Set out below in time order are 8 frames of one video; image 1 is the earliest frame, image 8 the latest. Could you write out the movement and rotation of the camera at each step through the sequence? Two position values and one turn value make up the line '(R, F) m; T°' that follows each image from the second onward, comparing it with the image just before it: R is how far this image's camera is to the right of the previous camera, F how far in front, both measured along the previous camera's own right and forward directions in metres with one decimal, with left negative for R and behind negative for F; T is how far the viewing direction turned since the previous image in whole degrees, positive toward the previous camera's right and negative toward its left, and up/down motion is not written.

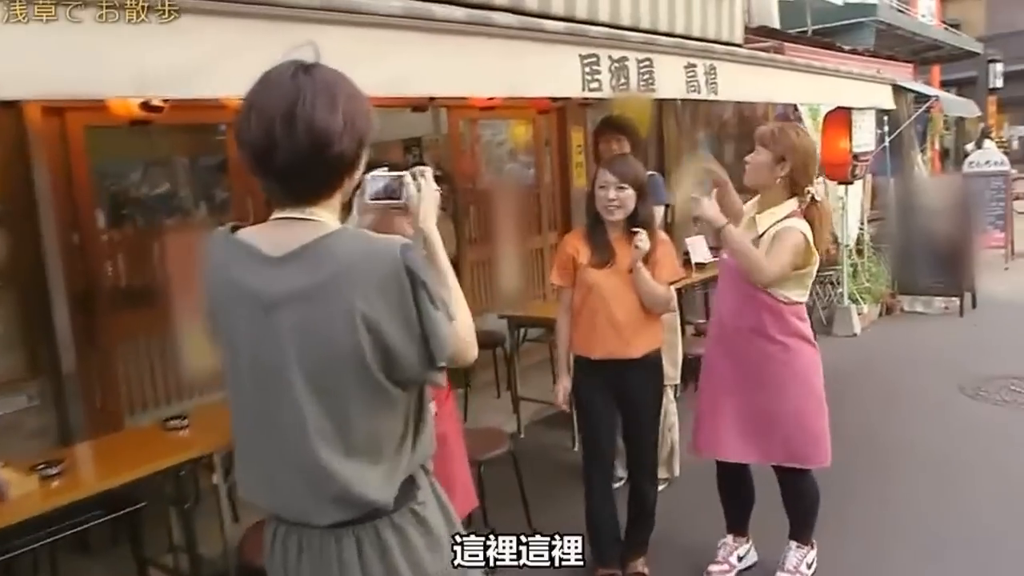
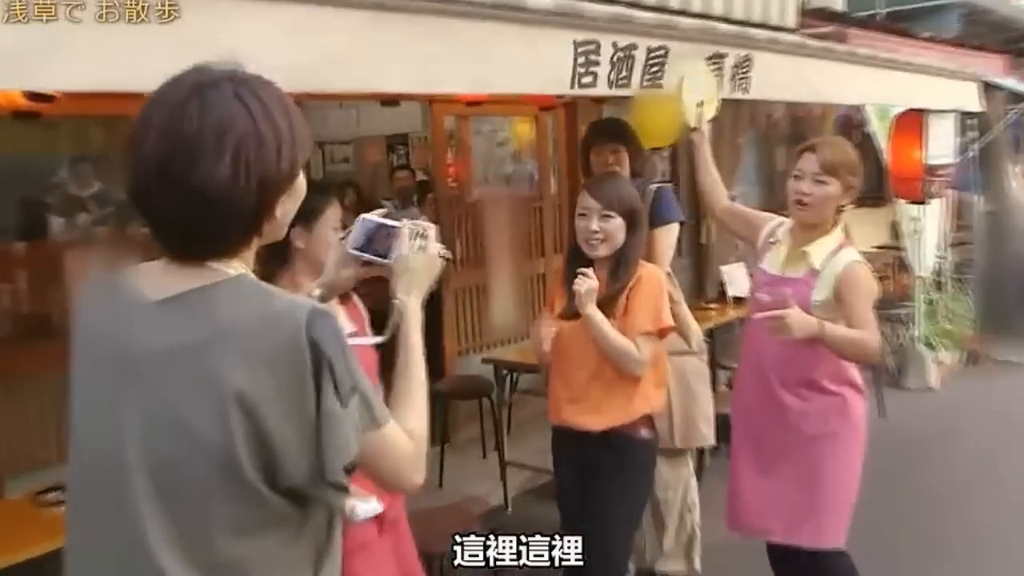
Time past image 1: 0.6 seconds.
(+0.3, +1.0) m; -4°
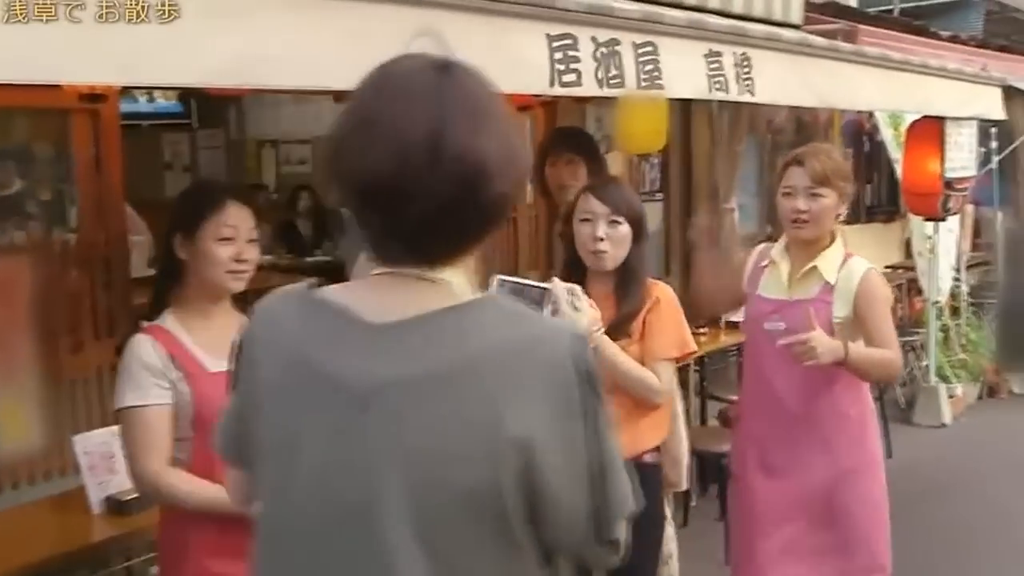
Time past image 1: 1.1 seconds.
(+0.1, +0.5) m; 0°
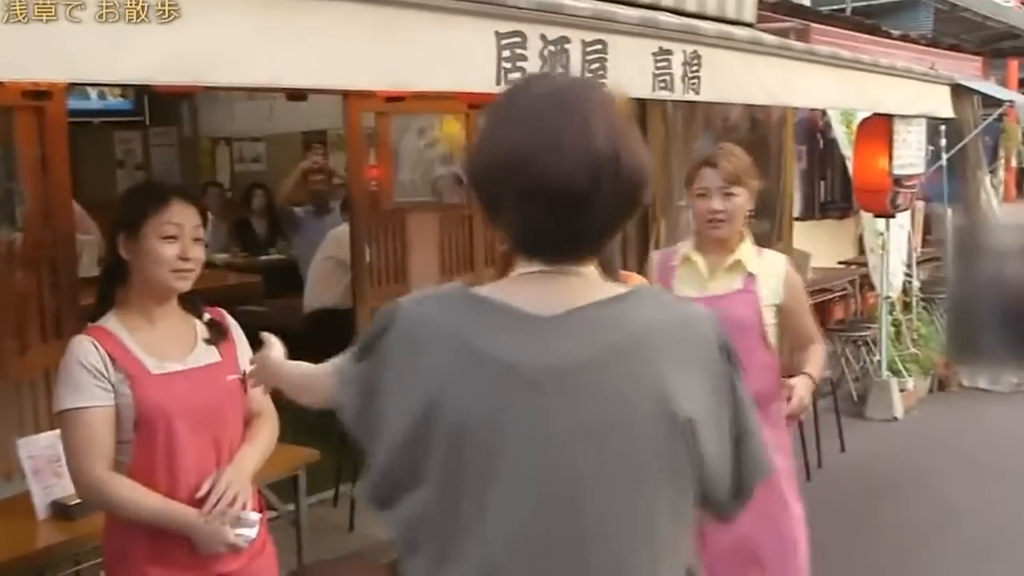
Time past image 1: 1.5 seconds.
(0.0, 0.0) m; +2°
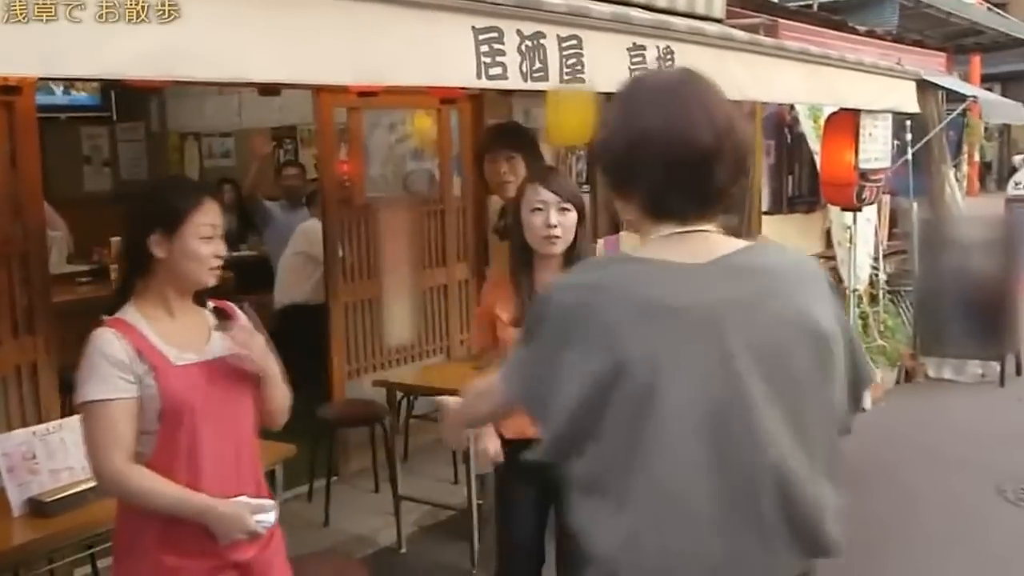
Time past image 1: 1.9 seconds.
(0.0, 0.0) m; +2°
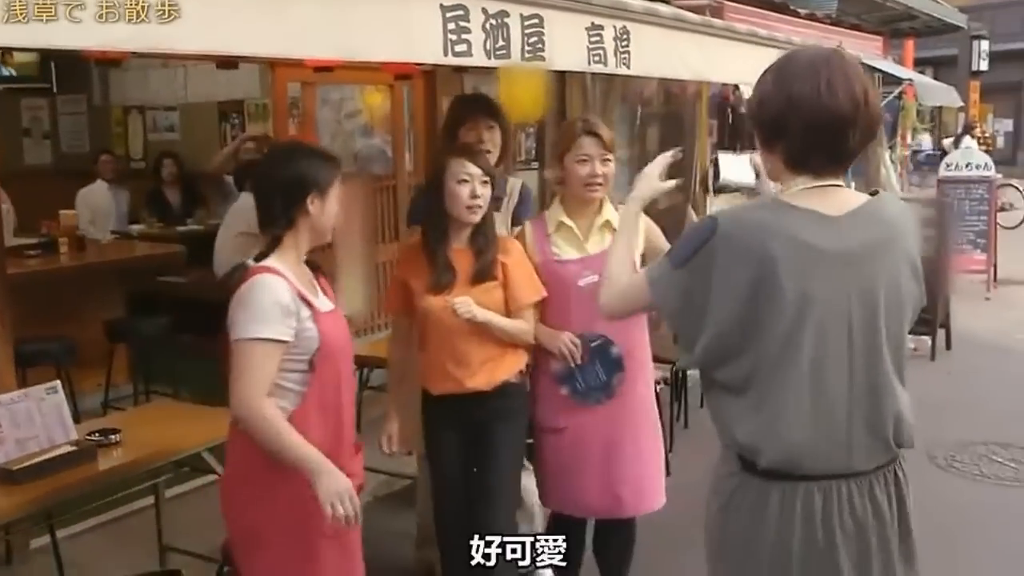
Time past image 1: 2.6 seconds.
(-0.1, -0.1) m; +3°
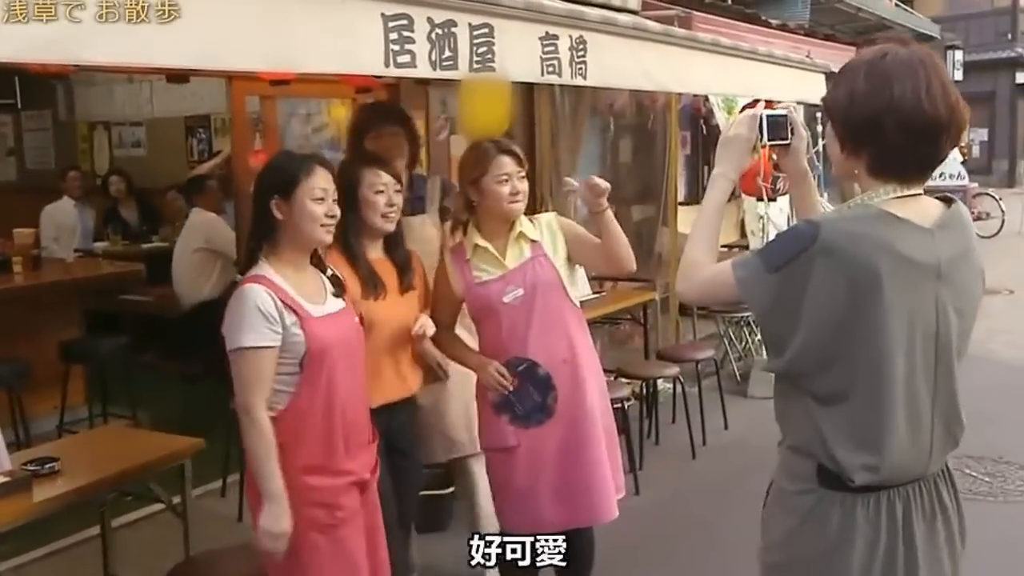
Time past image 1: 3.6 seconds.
(+0.1, +0.1) m; +1°
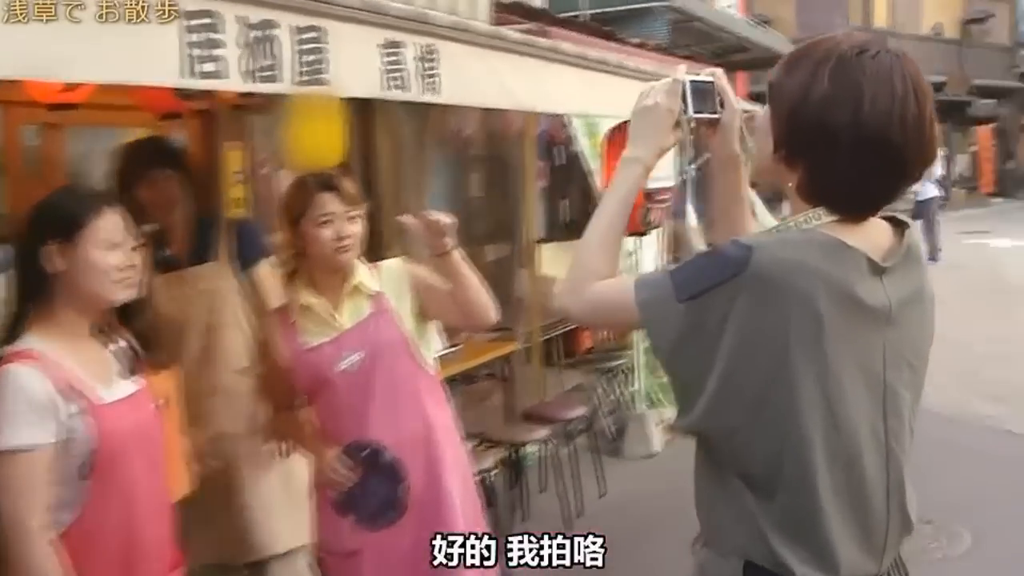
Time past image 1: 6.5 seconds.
(0.0, +0.6) m; +8°
